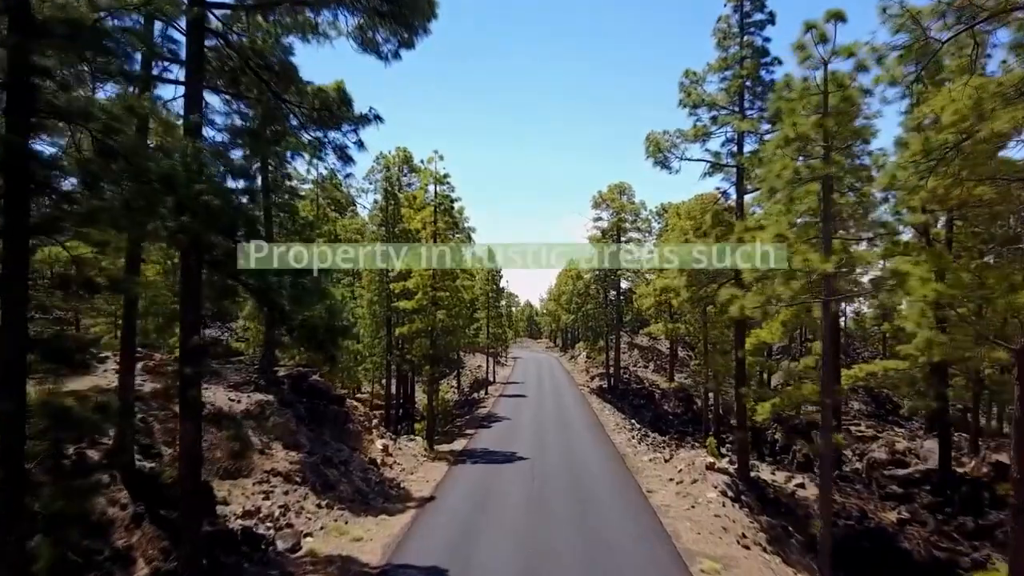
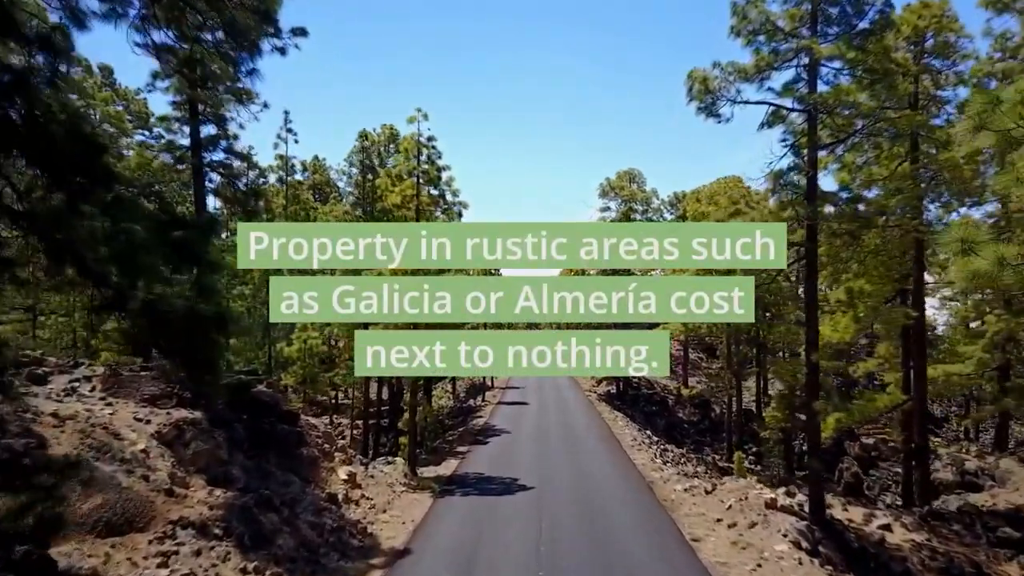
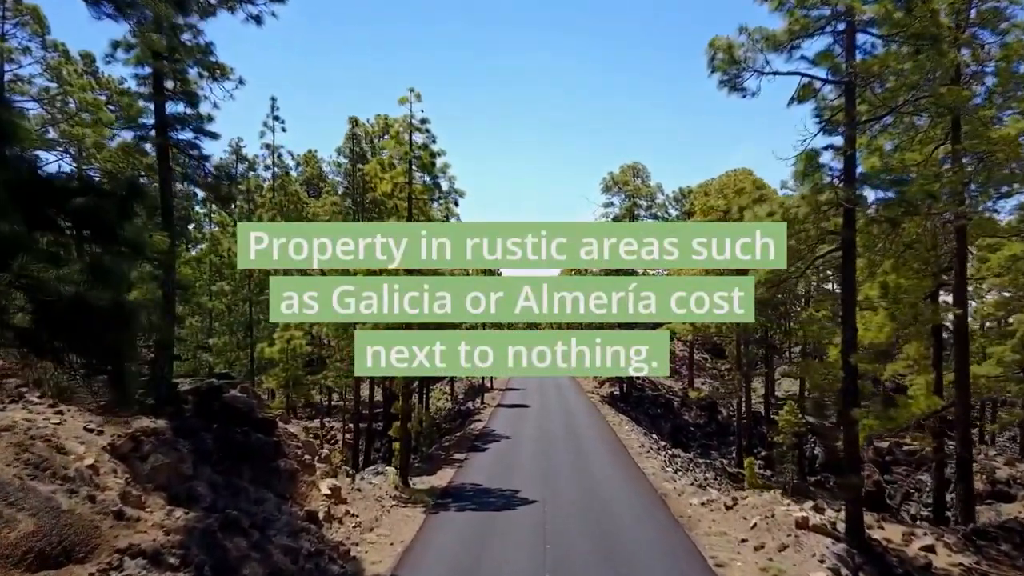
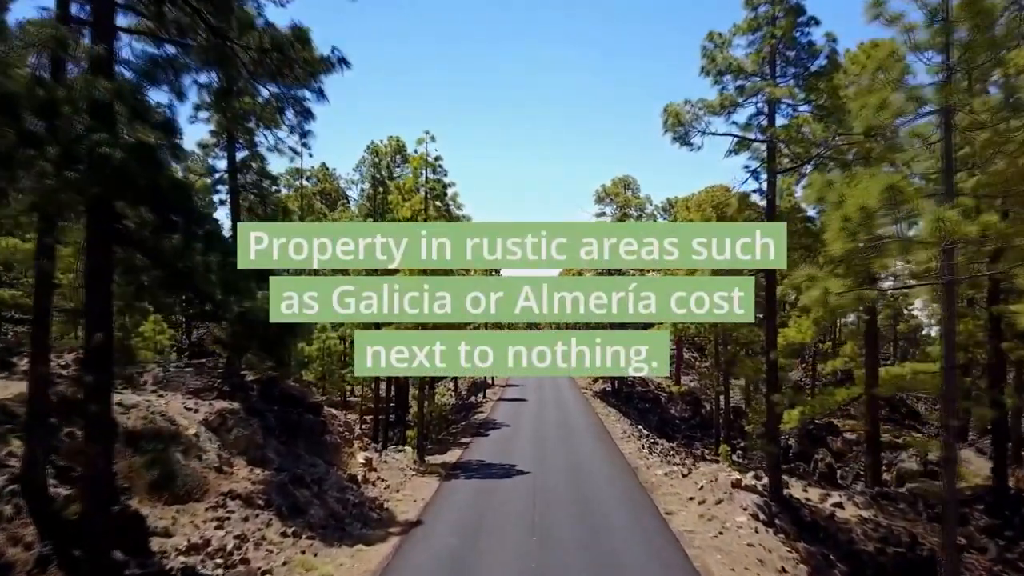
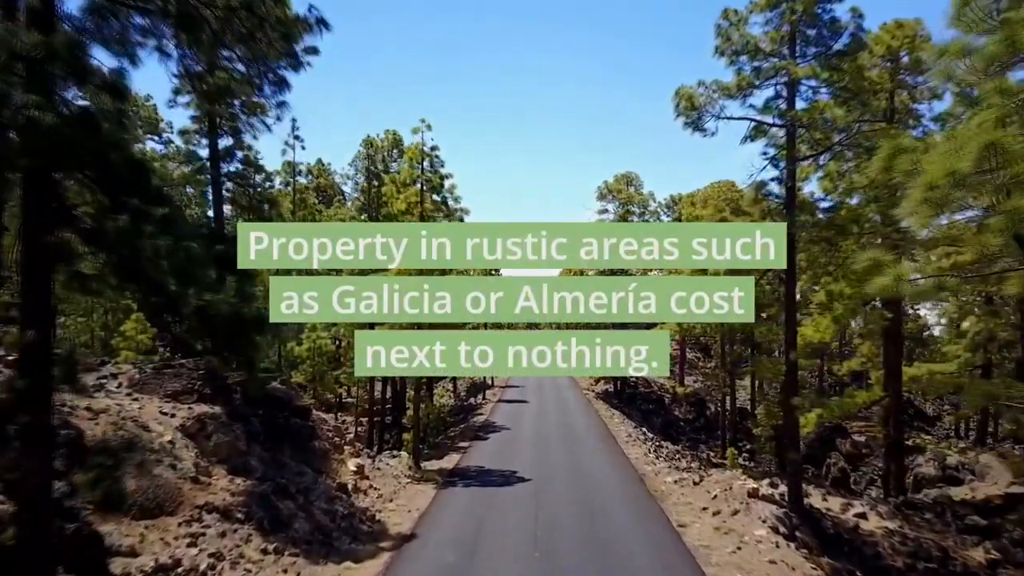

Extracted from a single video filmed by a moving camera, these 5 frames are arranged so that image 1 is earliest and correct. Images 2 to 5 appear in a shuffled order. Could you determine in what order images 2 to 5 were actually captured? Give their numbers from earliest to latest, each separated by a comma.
4, 5, 2, 3
